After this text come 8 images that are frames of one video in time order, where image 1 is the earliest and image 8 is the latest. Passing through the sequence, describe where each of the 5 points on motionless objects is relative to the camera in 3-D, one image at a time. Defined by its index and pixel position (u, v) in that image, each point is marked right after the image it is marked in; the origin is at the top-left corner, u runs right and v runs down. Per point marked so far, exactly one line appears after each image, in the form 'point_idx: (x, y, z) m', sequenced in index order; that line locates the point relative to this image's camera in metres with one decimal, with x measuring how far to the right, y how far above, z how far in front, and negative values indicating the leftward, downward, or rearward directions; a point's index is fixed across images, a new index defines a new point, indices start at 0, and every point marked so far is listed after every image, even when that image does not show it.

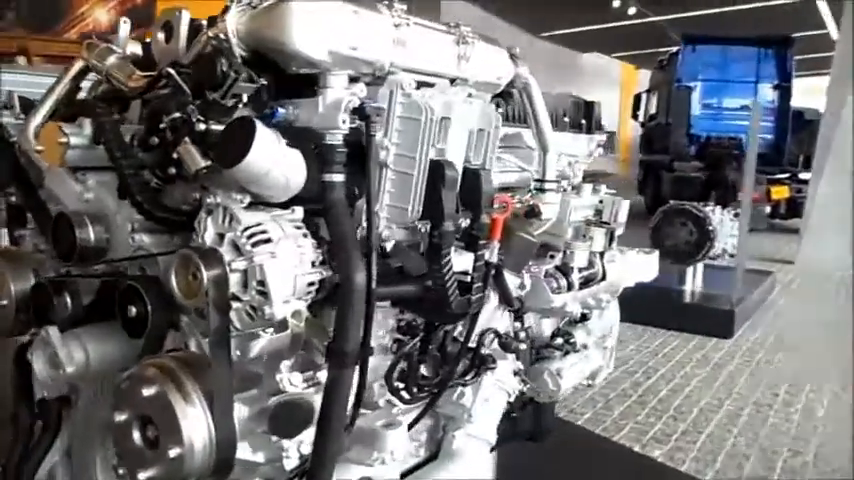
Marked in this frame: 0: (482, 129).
0: (+0.1, +0.2, +1.3) m
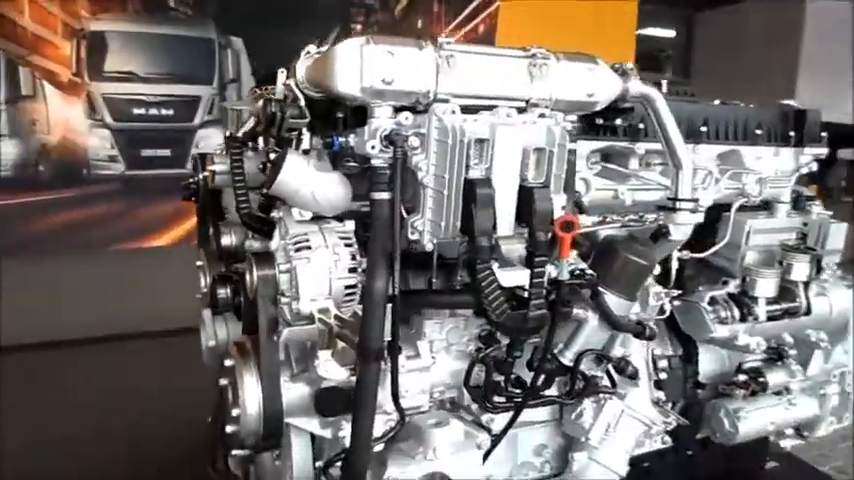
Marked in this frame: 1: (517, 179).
0: (+0.2, +0.2, +1.3) m
1: (+0.2, +0.1, +1.3) m
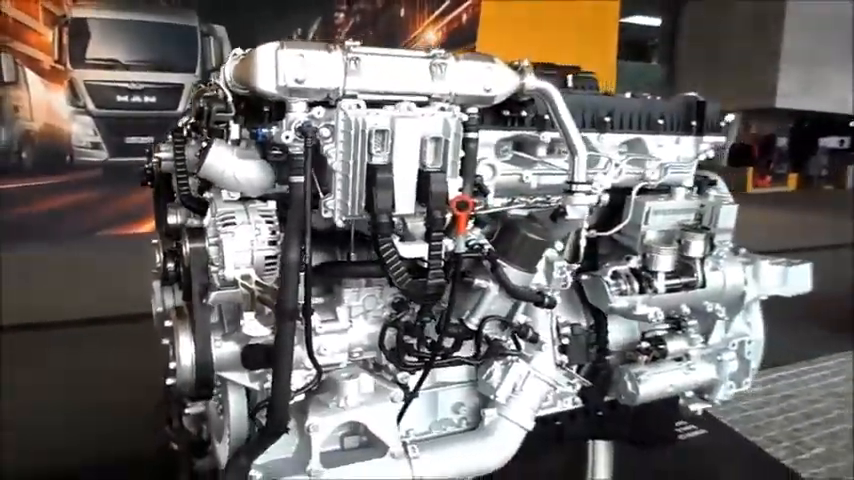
0: (0.0, +0.2, +1.5) m
1: (0.0, +0.2, +1.5) m
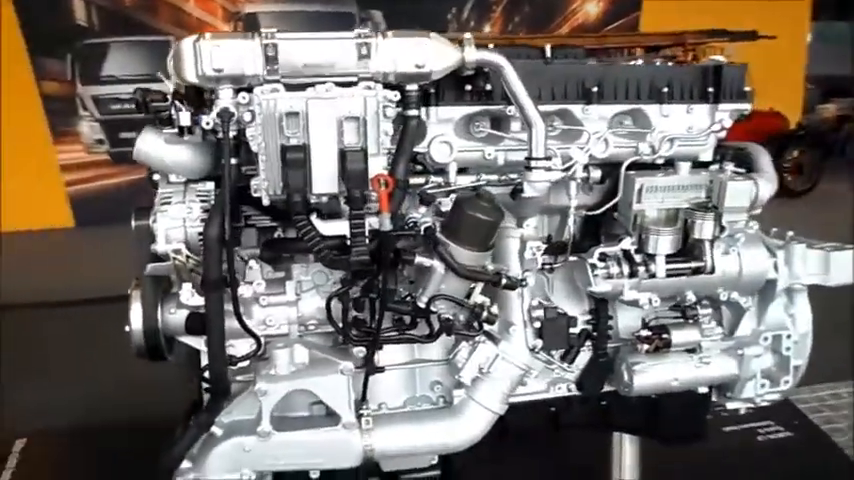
0: (-0.2, +0.3, +1.6) m
1: (-0.2, +0.2, +1.6) m
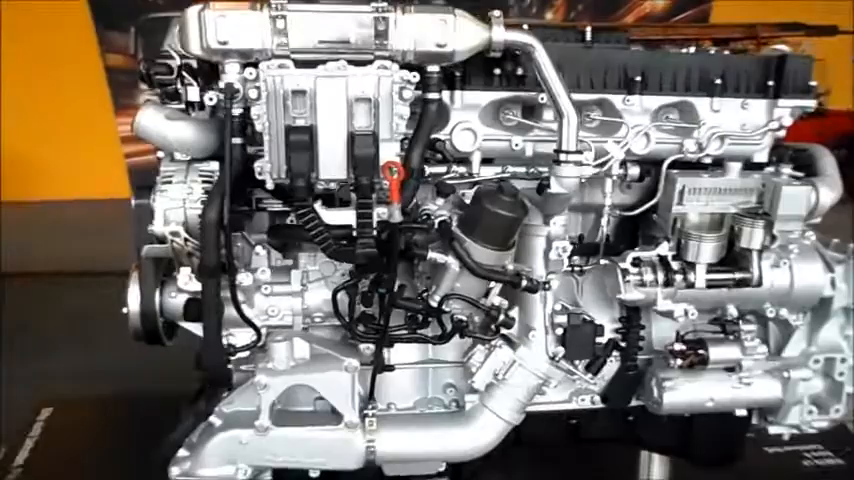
0: (-0.1, +0.3, +1.4) m
1: (-0.2, +0.2, +1.4) m
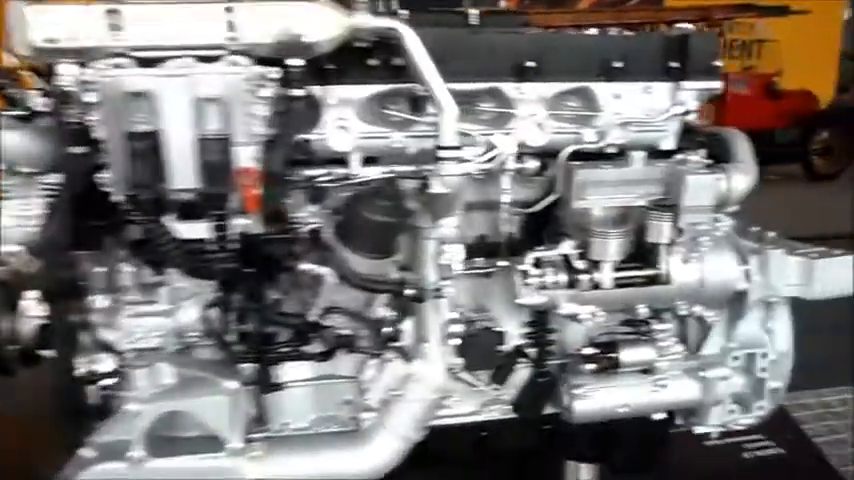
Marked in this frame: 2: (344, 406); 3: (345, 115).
0: (-0.4, +0.3, +1.3) m
1: (-0.4, +0.2, +1.3) m
2: (-0.2, -0.4, +1.7) m
3: (-0.2, +0.3, +1.5) m
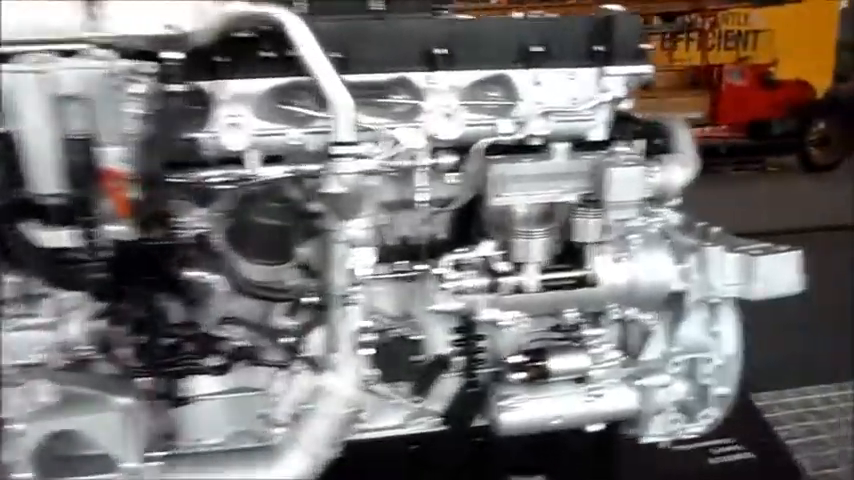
0: (-0.6, +0.3, +1.2) m
1: (-0.7, +0.2, +1.2) m
2: (-0.4, -0.4, +1.6) m
3: (-0.4, +0.3, +1.4) m
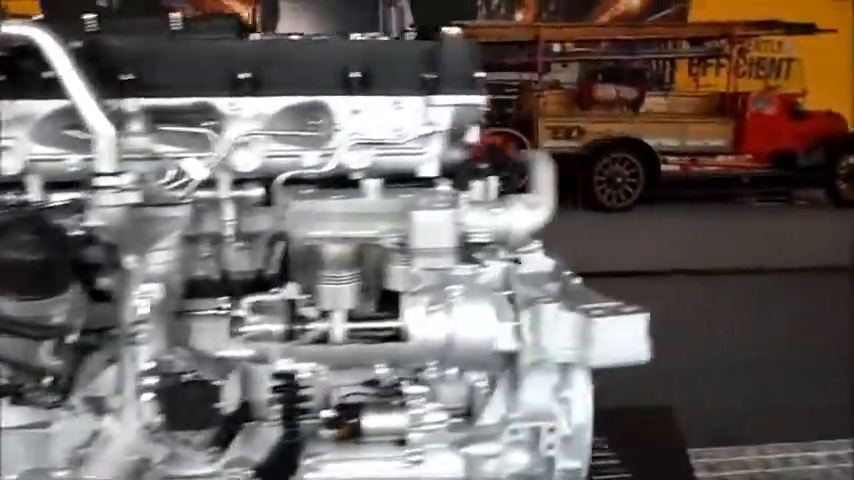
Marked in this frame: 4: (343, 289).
0: (-1.0, +0.2, +1.1) m
1: (-1.1, +0.2, +1.1) m
2: (-0.8, -0.5, +1.5) m
3: (-0.8, +0.2, +1.3) m
4: (-0.2, -0.1, +1.4) m
